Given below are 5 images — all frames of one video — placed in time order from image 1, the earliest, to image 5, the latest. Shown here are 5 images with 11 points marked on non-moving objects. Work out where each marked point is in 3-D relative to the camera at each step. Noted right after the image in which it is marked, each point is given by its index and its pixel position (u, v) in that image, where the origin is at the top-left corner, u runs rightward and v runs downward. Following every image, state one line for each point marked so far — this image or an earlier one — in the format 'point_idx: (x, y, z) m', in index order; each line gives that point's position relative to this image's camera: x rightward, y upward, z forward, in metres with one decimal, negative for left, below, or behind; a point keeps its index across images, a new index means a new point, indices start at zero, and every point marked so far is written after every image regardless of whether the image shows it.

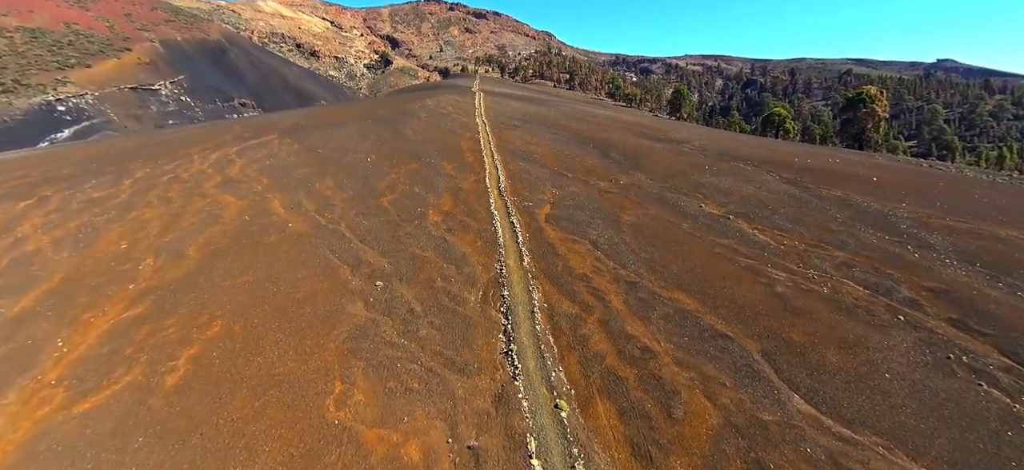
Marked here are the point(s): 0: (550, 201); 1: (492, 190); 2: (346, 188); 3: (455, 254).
0: (+1.9, +1.7, +18.4) m
1: (-1.0, +2.3, +19.4) m
2: (-8.6, +2.5, +19.6) m
3: (-2.0, -0.7, +13.4) m
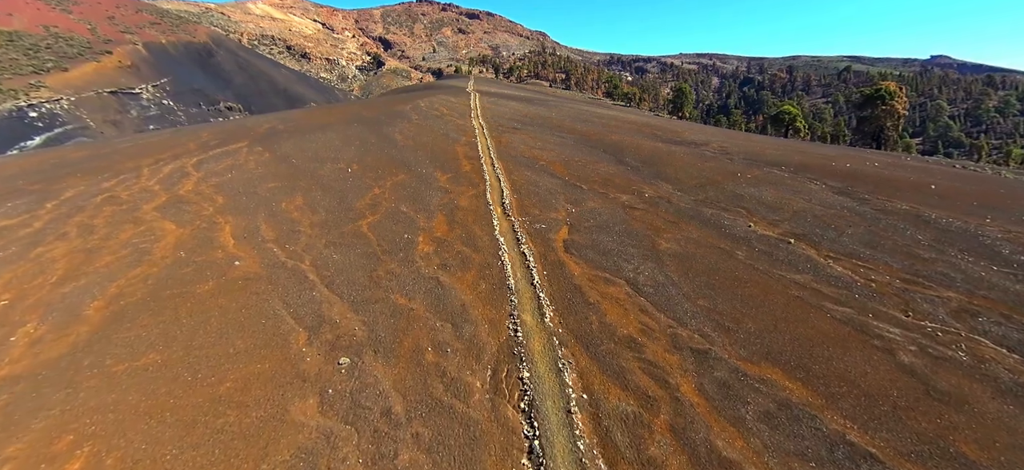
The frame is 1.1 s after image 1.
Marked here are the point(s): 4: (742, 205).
0: (+2.2, +0.5, +15.1) m
1: (-0.7, +1.1, +16.1) m
2: (-8.3, +1.2, +16.2) m
3: (-1.6, -1.9, +10.0) m
4: (+10.6, +1.4, +17.4) m
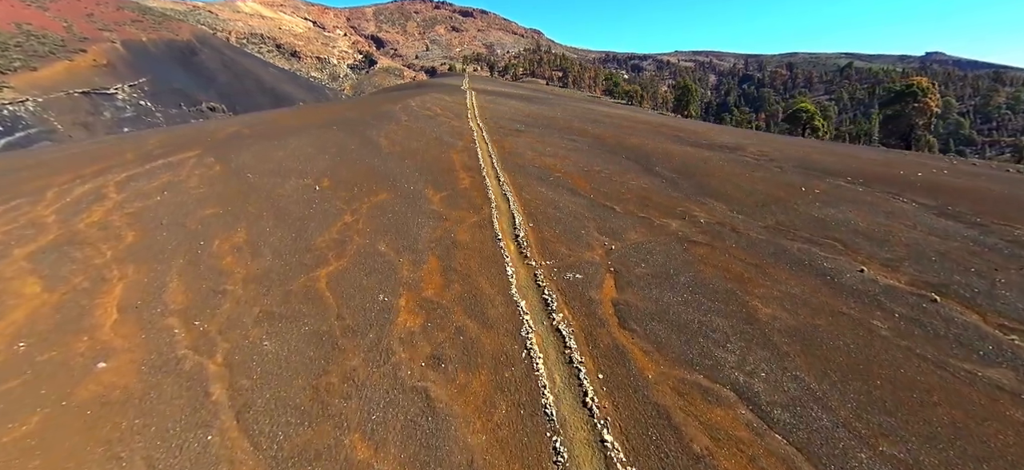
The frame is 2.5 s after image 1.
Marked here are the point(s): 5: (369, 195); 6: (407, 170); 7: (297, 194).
0: (+2.8, -1.0, +10.8) m
1: (-0.1, -0.4, +11.8) m
2: (-7.7, -0.4, +11.7) m
3: (-0.9, -3.4, +5.7) m
4: (+11.1, 0.0, +13.2) m
5: (-6.1, +1.7, +16.0) m
6: (-5.4, +3.3, +19.3) m
7: (-9.1, +1.7, +16.0) m
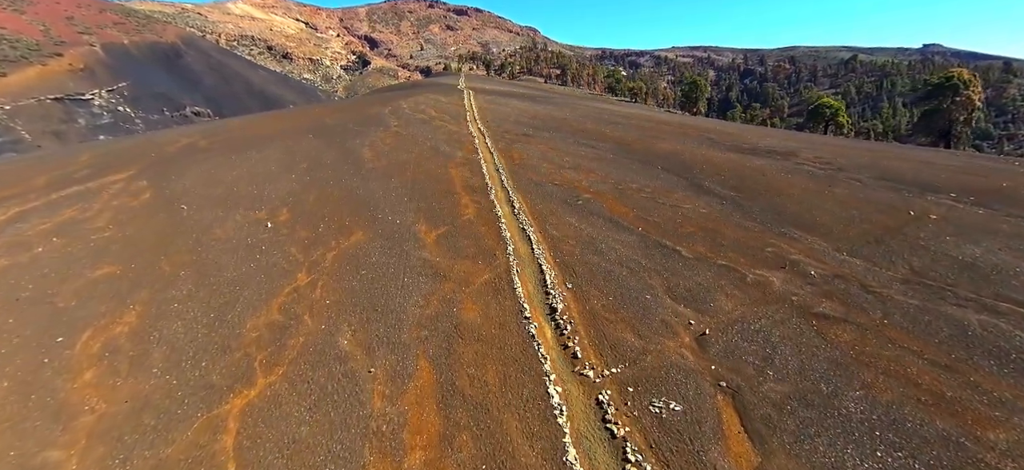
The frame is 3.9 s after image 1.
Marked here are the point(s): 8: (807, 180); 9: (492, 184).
0: (+3.6, -2.6, +6.5) m
1: (+0.6, -2.1, +7.5) m
2: (-6.9, -2.2, +7.4) m
3: (-0.1, -5.1, +1.4) m
4: (+11.9, -1.5, +8.9) m
5: (-5.4, 0.0, +11.7) m
6: (-4.8, +1.6, +15.0) m
7: (-8.4, 0.0, +11.6) m
8: (+13.7, +2.5, +17.5) m
9: (-0.9, +2.2, +16.2) m
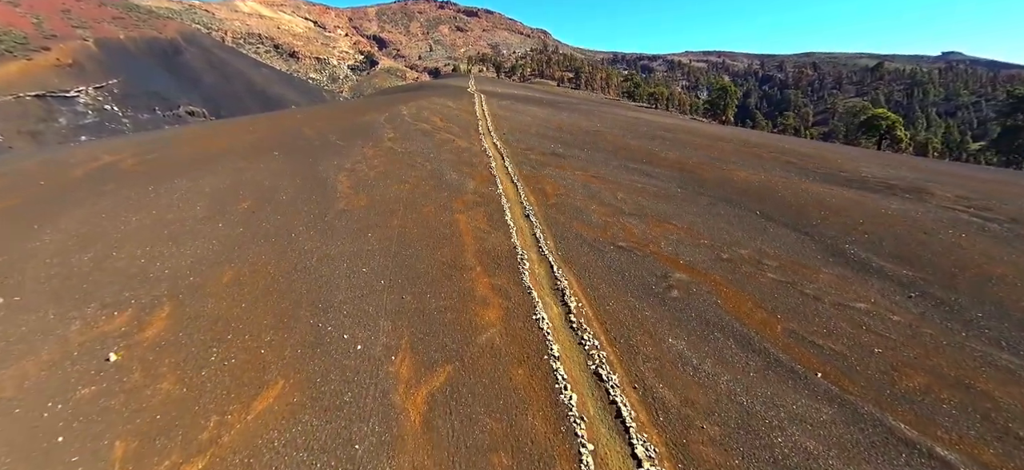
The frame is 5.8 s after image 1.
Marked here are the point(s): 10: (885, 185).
0: (+4.5, -5.1, +0.6) m
1: (+1.6, -4.6, +1.6) m
2: (-6.0, -4.5, +1.7) m
3: (+0.8, -7.5, -4.5) m
4: (+12.9, -4.2, +2.9) m
5: (-4.3, -2.5, +5.9) m
6: (-3.6, -0.9, +9.2) m
7: (-7.4, -2.4, +5.9) m
8: (+14.8, -0.3, +11.5) m
9: (+0.3, -0.4, +10.3) m
10: (+17.3, +2.4, +17.5) m
